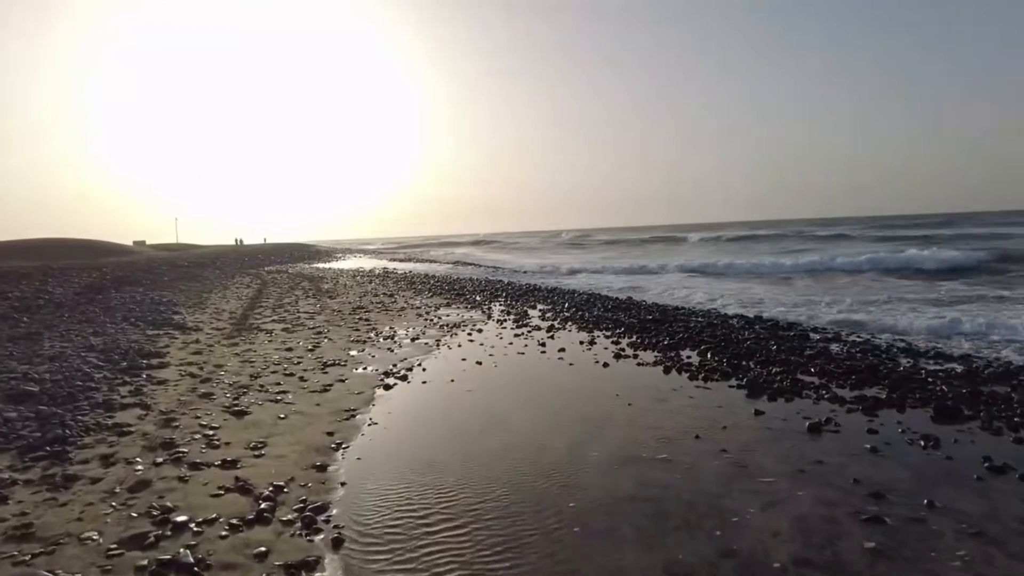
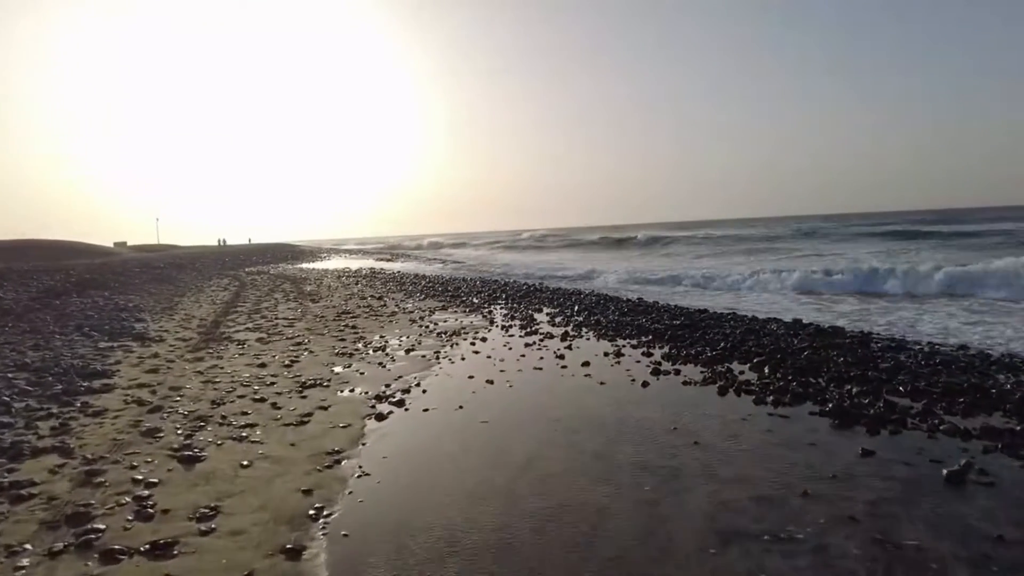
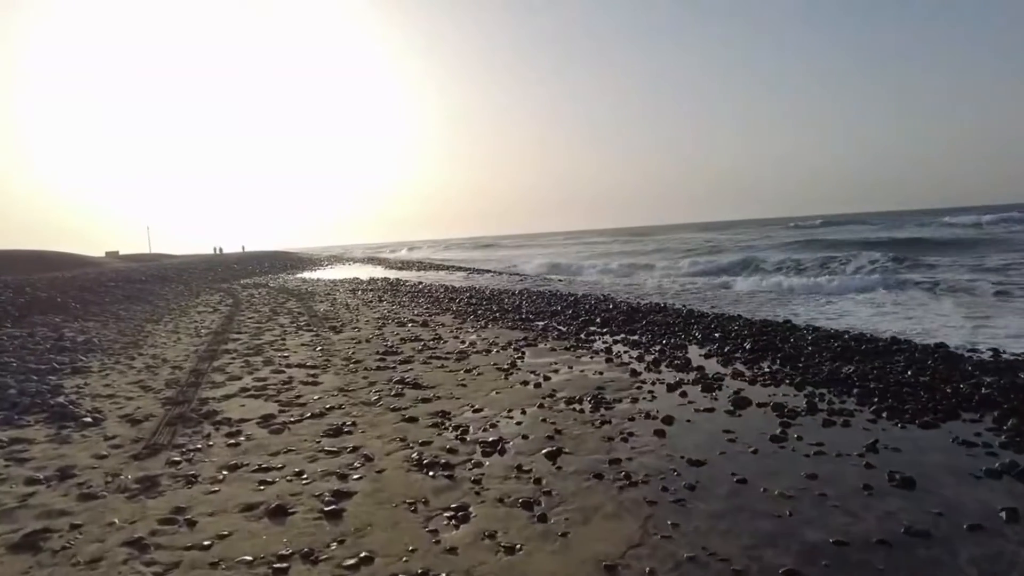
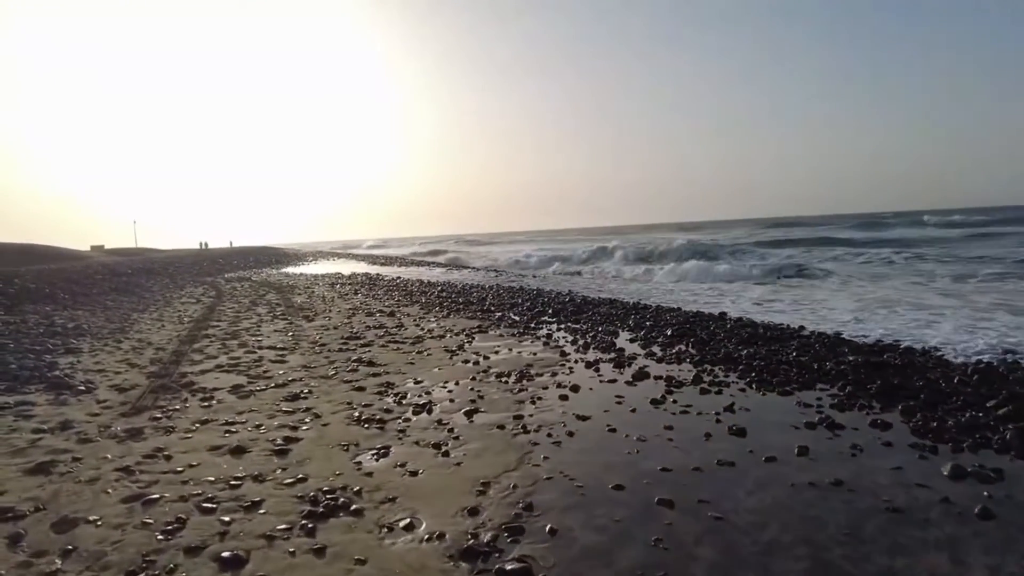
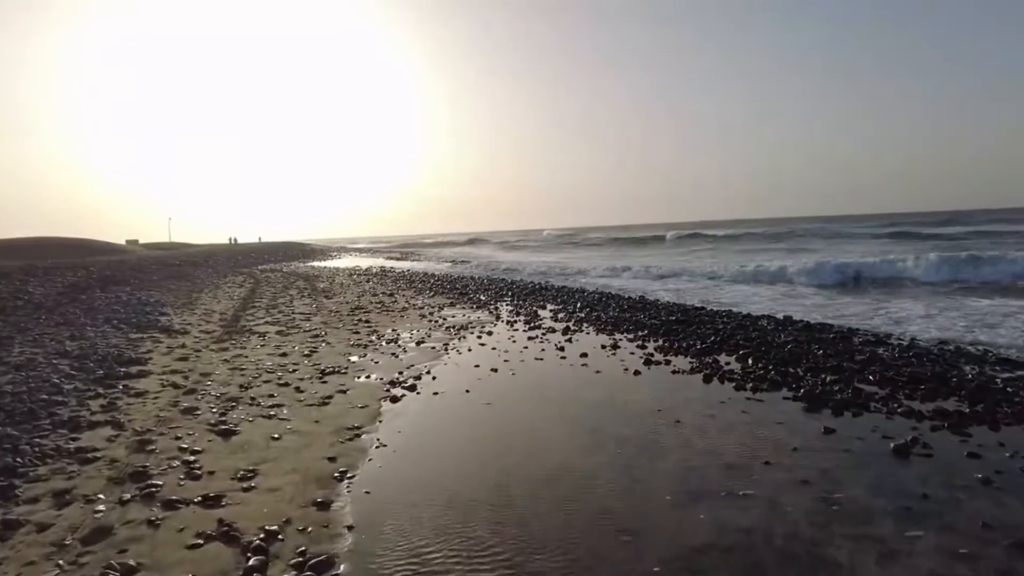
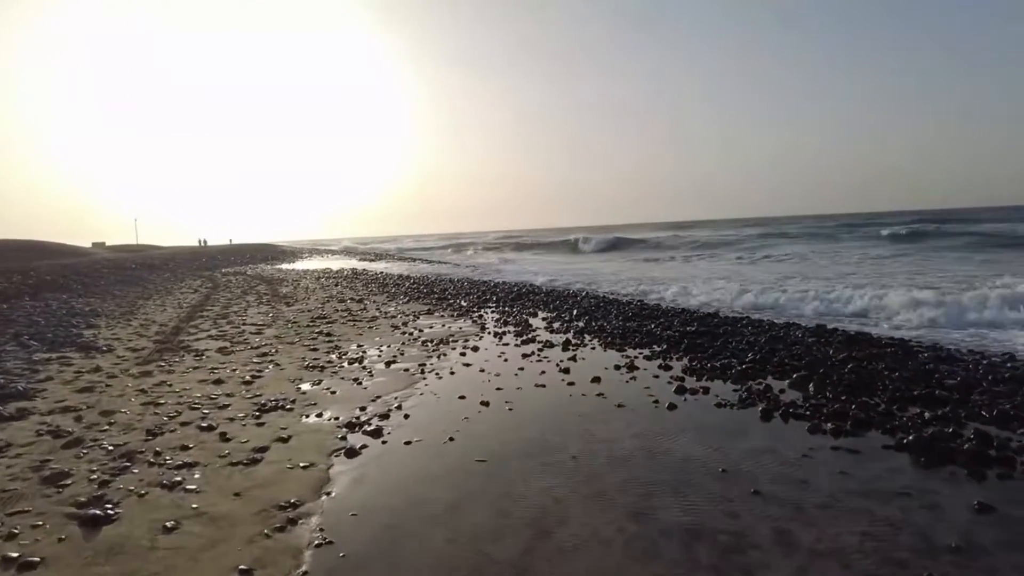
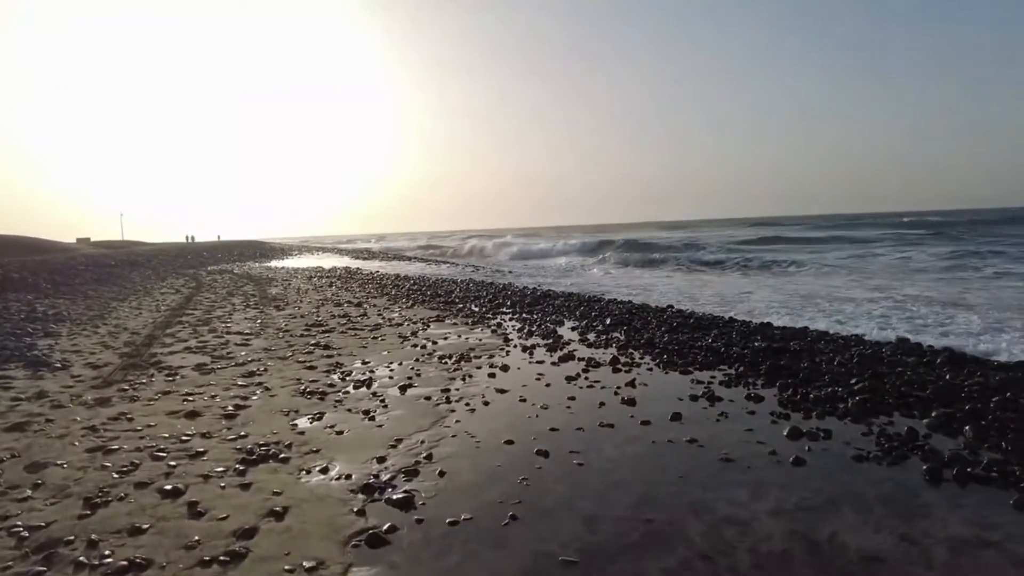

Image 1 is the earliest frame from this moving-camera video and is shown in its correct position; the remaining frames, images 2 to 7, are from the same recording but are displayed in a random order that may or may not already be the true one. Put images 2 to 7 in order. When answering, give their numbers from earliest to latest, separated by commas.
5, 2, 6, 7, 4, 3
